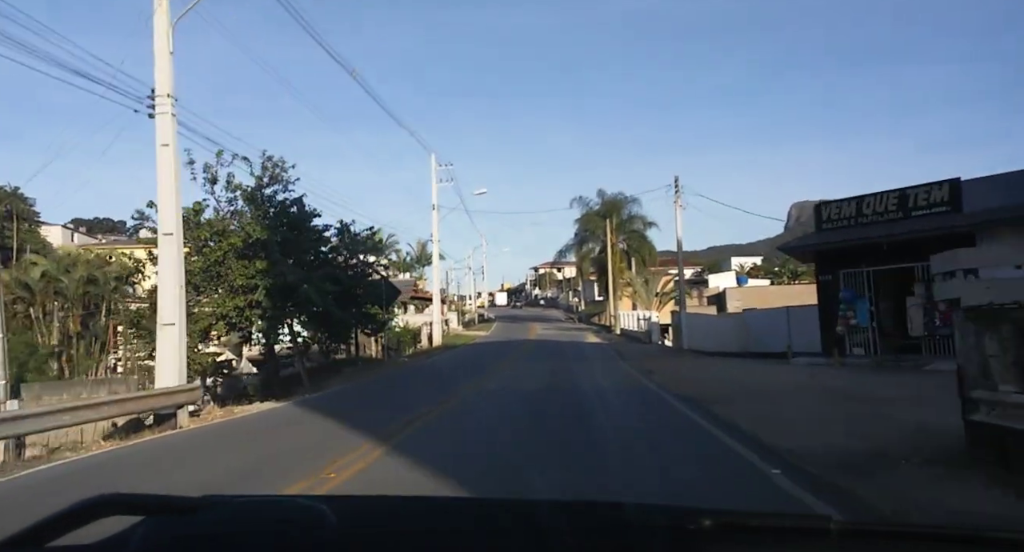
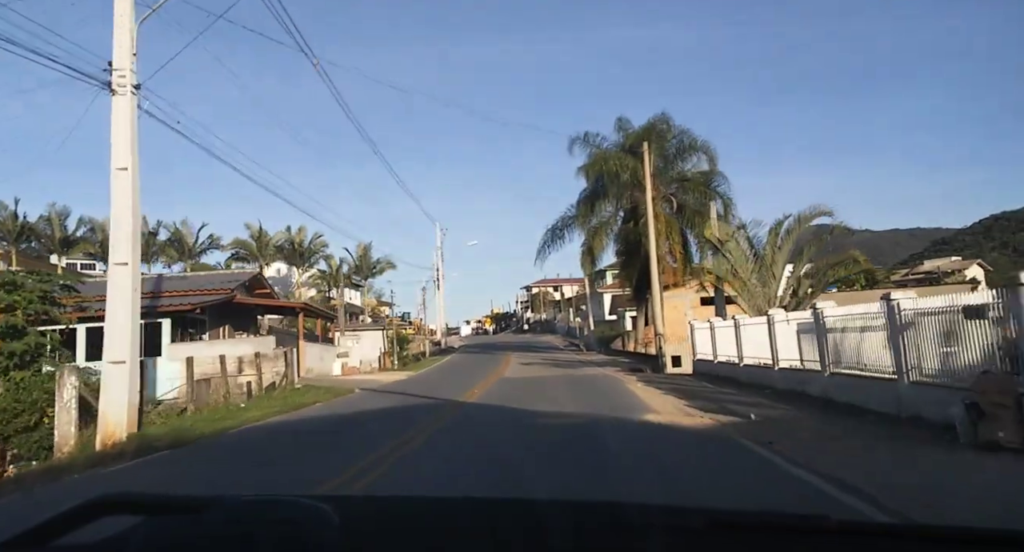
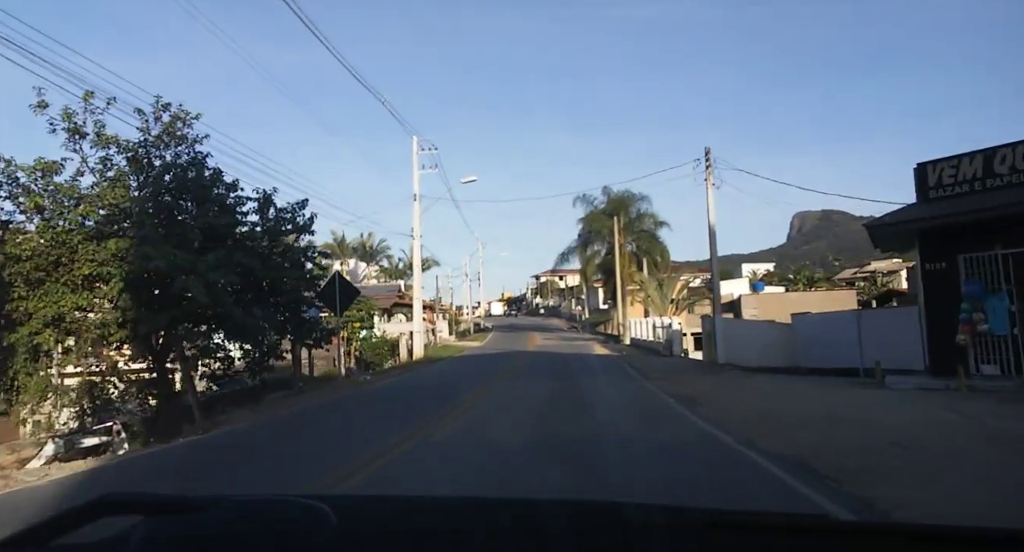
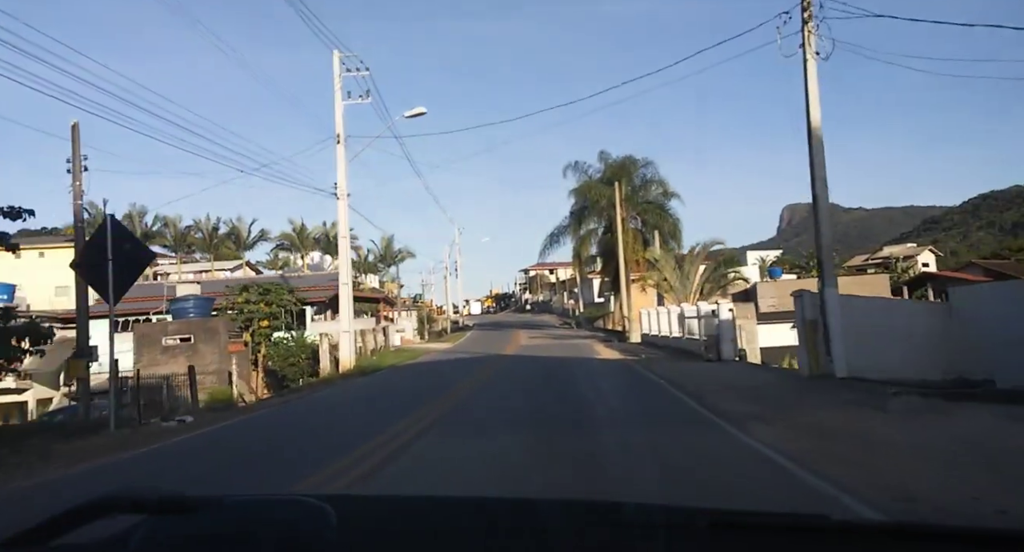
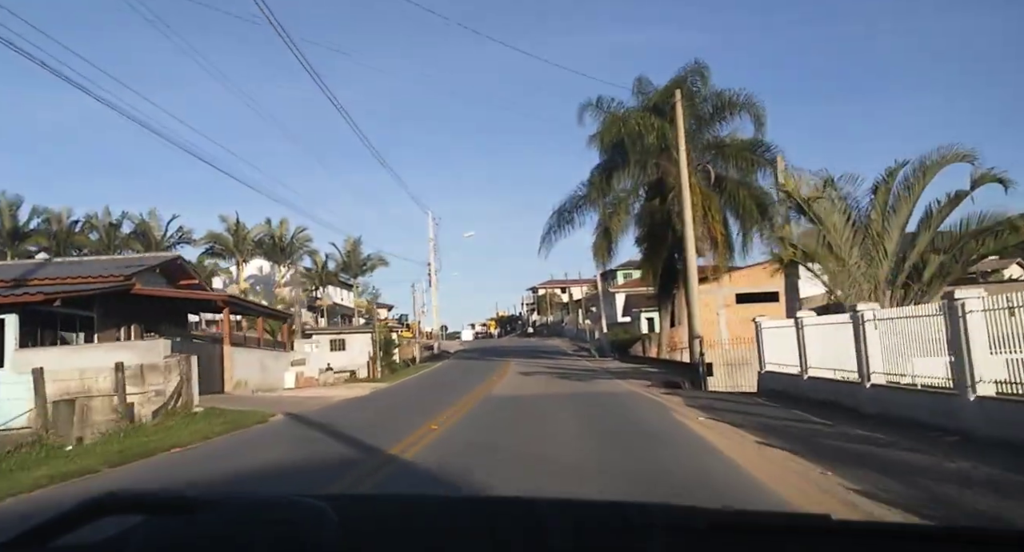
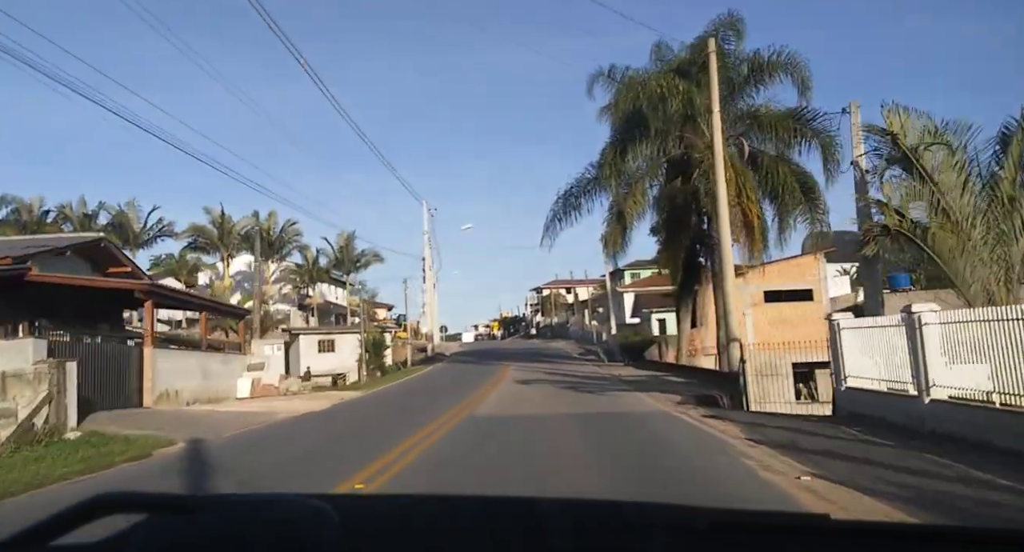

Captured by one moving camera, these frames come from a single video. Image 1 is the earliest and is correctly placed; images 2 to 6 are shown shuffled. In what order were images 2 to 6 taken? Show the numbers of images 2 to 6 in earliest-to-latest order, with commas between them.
3, 4, 2, 5, 6
